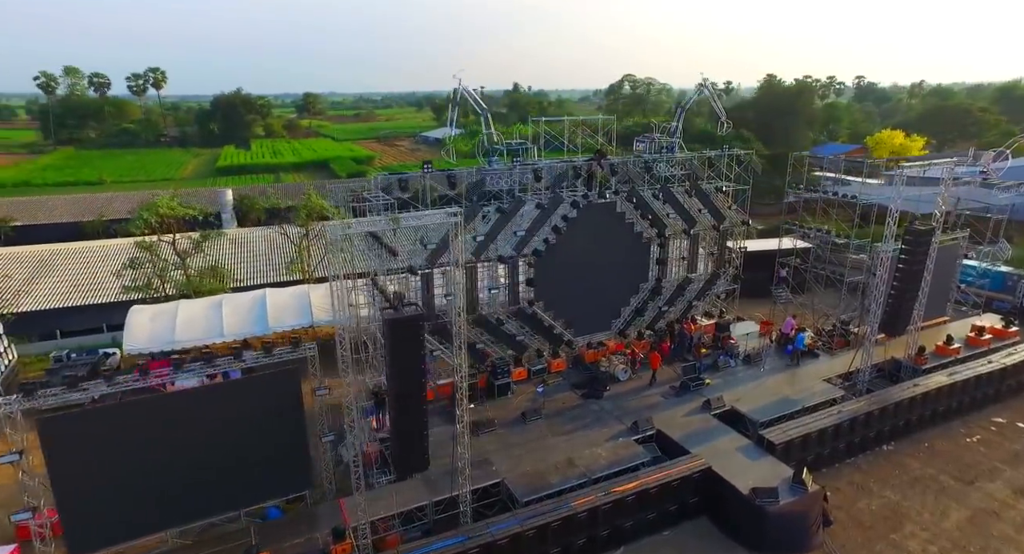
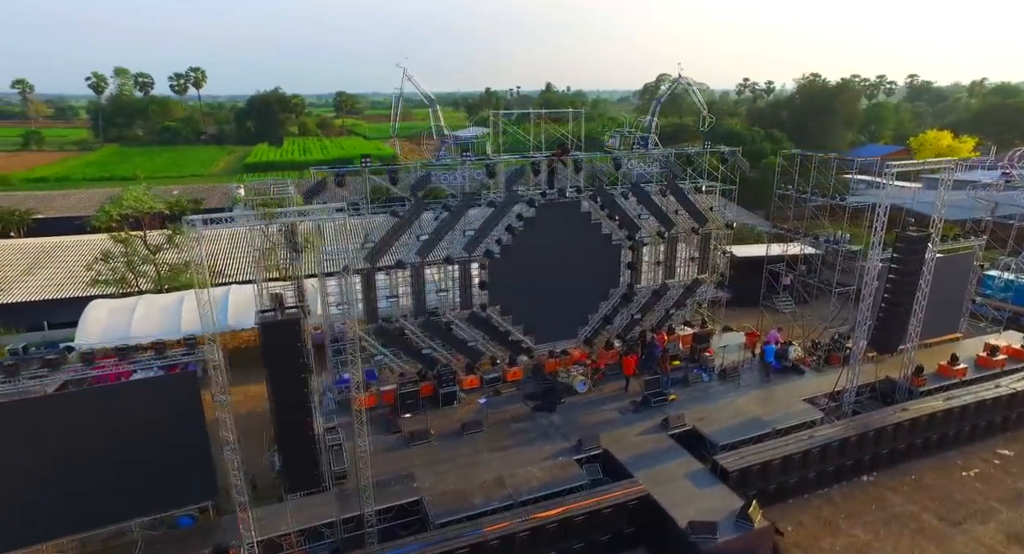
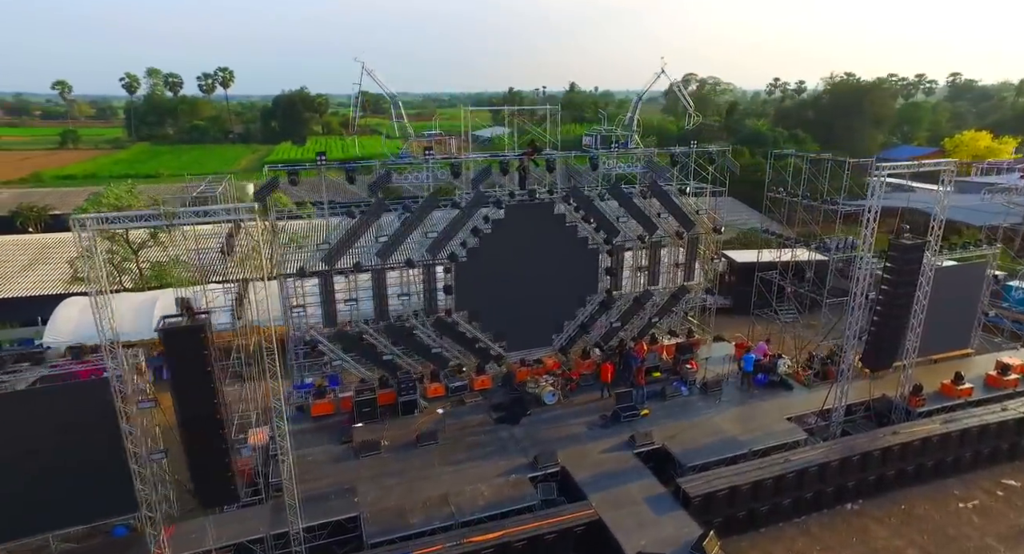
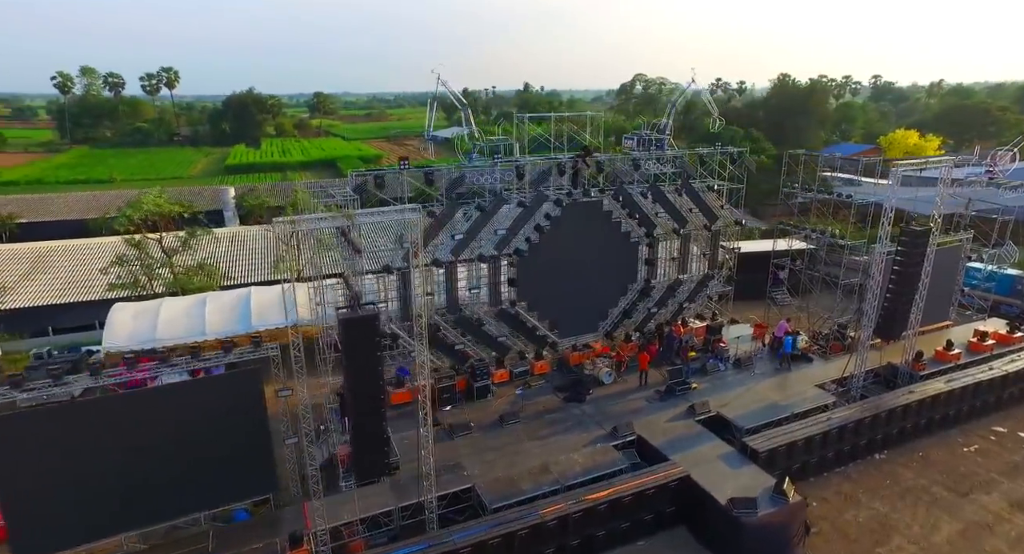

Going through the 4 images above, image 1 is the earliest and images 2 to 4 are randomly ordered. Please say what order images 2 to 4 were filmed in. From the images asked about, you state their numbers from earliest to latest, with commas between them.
4, 2, 3
